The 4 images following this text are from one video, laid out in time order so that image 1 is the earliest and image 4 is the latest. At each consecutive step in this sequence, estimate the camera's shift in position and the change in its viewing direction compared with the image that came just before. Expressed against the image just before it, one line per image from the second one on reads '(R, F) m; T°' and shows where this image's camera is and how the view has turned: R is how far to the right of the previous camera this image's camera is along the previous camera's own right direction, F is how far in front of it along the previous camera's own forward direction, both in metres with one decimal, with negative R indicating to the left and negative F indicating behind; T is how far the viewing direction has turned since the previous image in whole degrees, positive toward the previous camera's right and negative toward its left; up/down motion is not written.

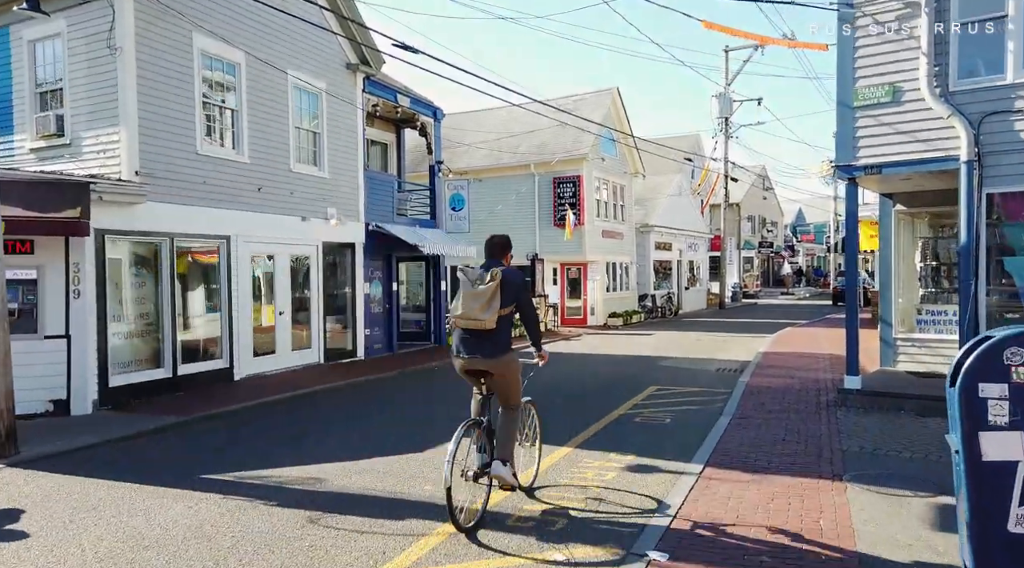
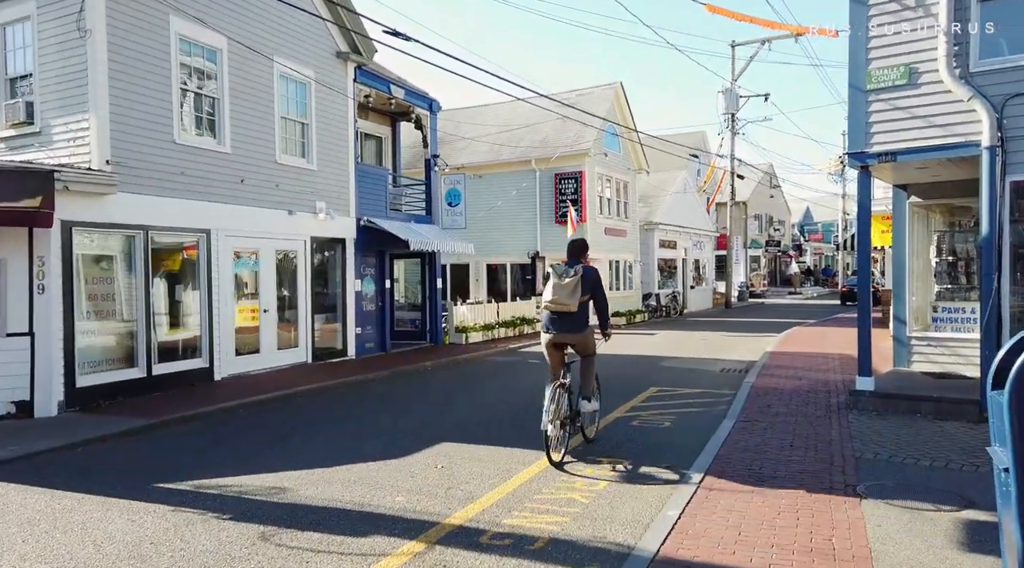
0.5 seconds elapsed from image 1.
(+0.2, +0.6) m; 0°
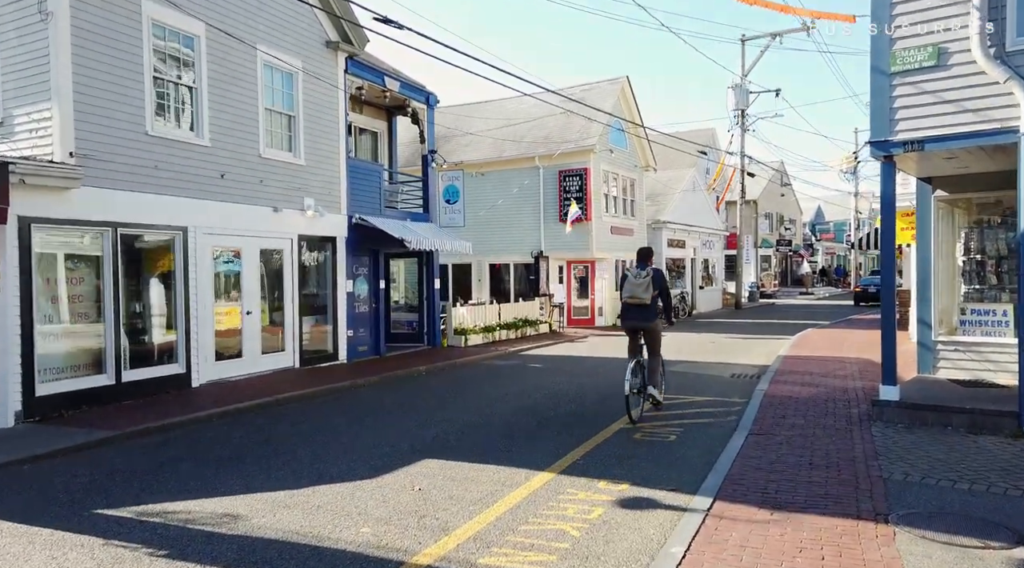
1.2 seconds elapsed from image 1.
(+0.2, +0.8) m; -1°
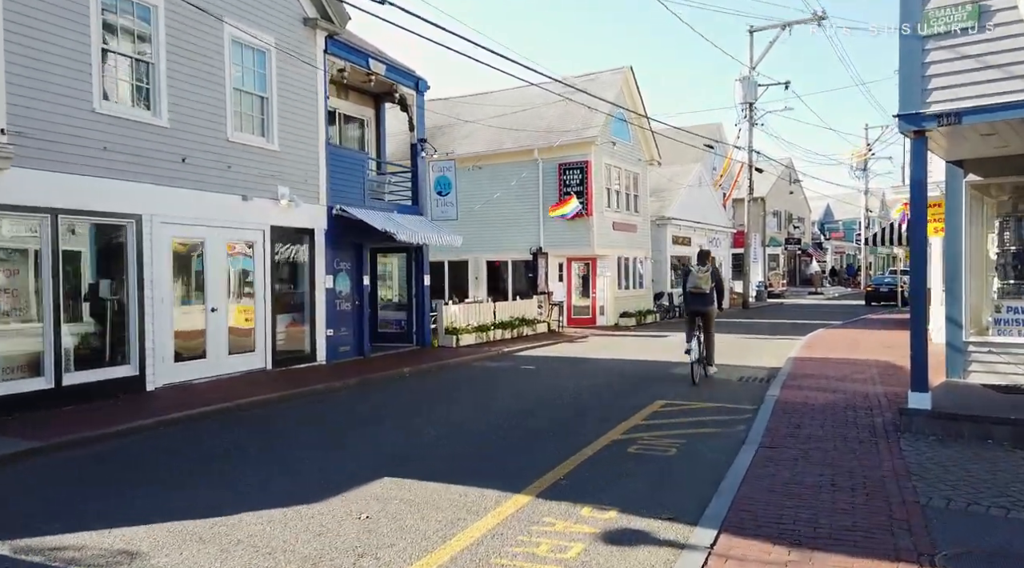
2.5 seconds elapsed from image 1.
(+0.3, +1.1) m; 0°
